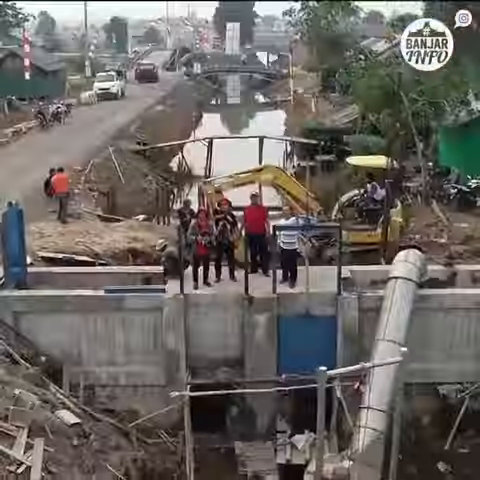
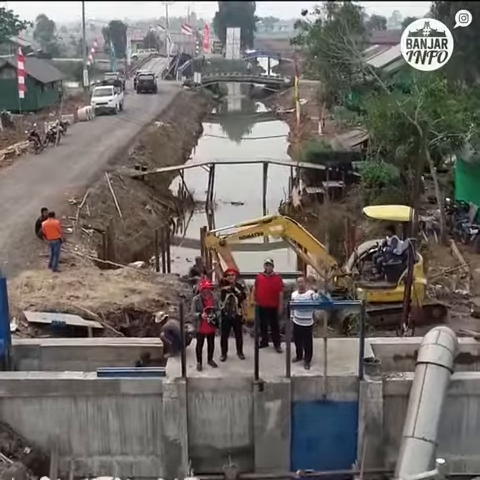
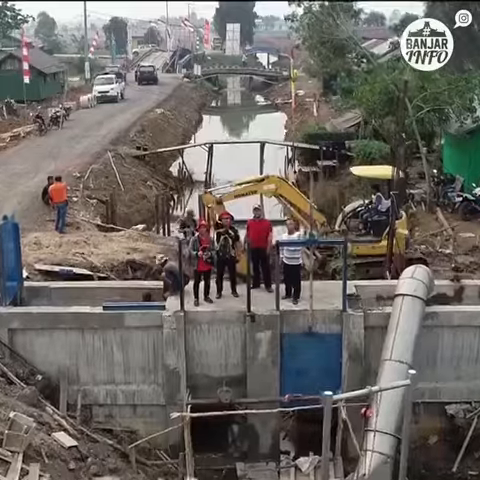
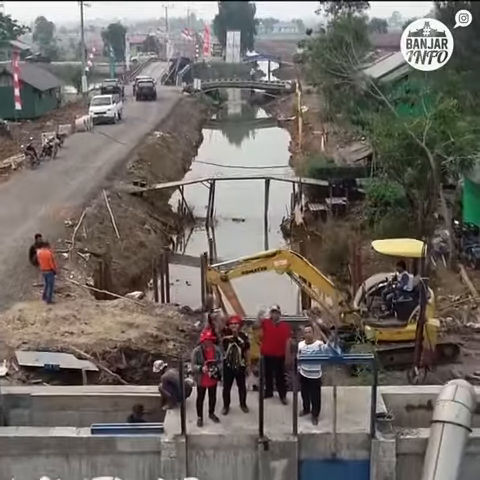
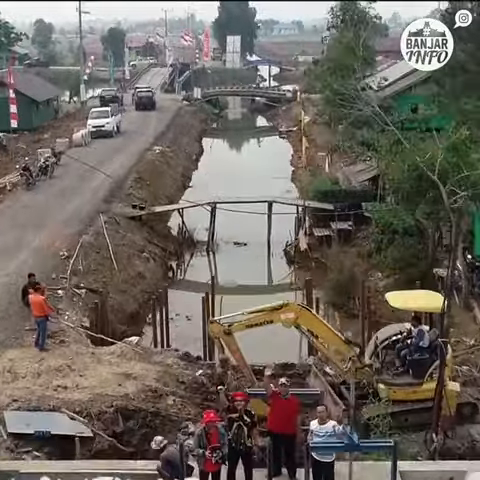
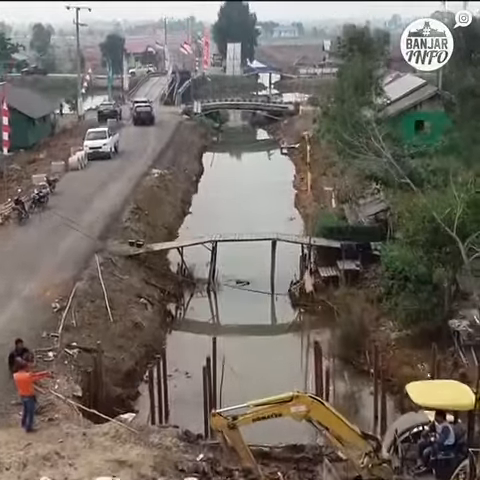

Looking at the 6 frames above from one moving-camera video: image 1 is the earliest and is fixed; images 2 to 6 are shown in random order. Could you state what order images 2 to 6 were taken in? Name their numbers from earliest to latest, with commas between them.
3, 2, 4, 5, 6
